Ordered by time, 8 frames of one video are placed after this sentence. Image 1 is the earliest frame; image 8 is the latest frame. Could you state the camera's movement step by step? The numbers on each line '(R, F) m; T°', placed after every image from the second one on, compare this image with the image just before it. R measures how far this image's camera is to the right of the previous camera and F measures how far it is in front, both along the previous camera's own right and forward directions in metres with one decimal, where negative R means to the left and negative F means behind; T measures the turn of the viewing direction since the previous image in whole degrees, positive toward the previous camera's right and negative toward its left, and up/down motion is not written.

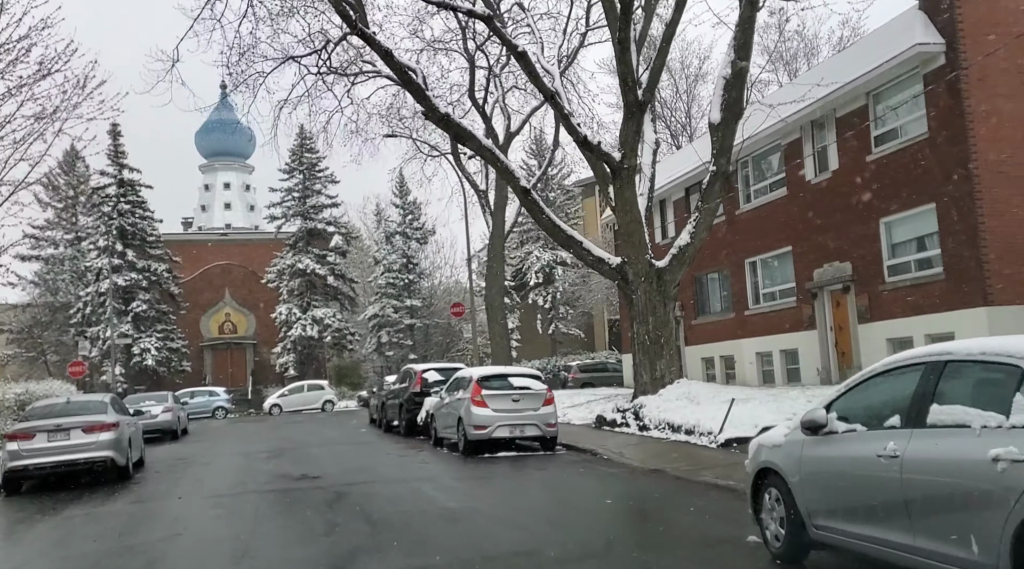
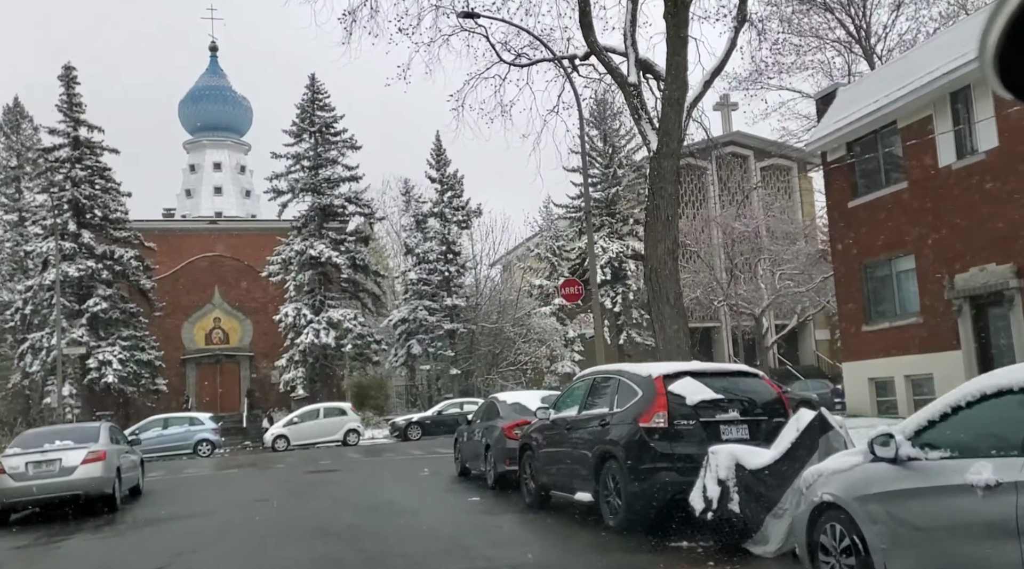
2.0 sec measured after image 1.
(-3.2, +10.4) m; 0°
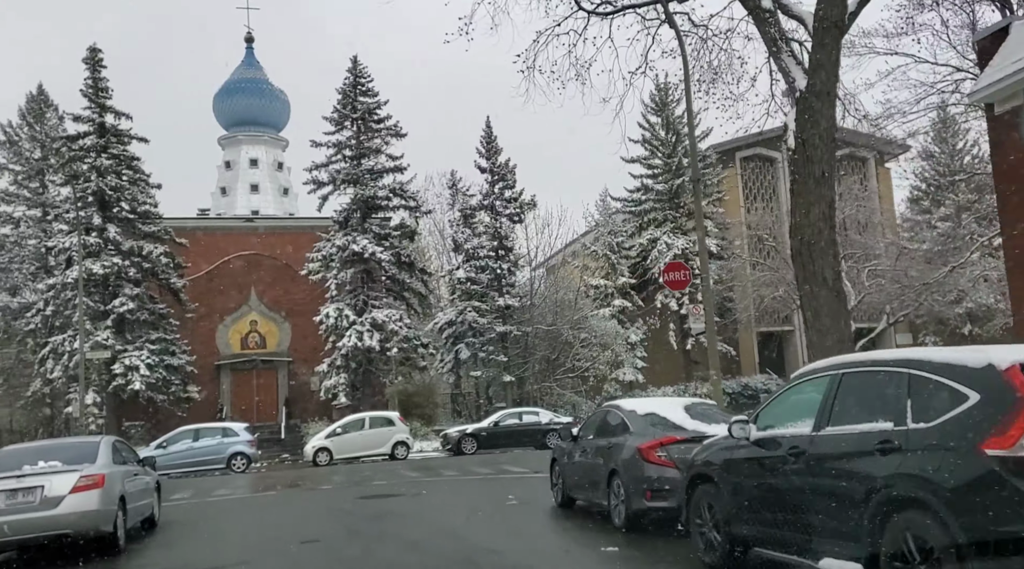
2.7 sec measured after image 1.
(-1.0, +3.1) m; -2°
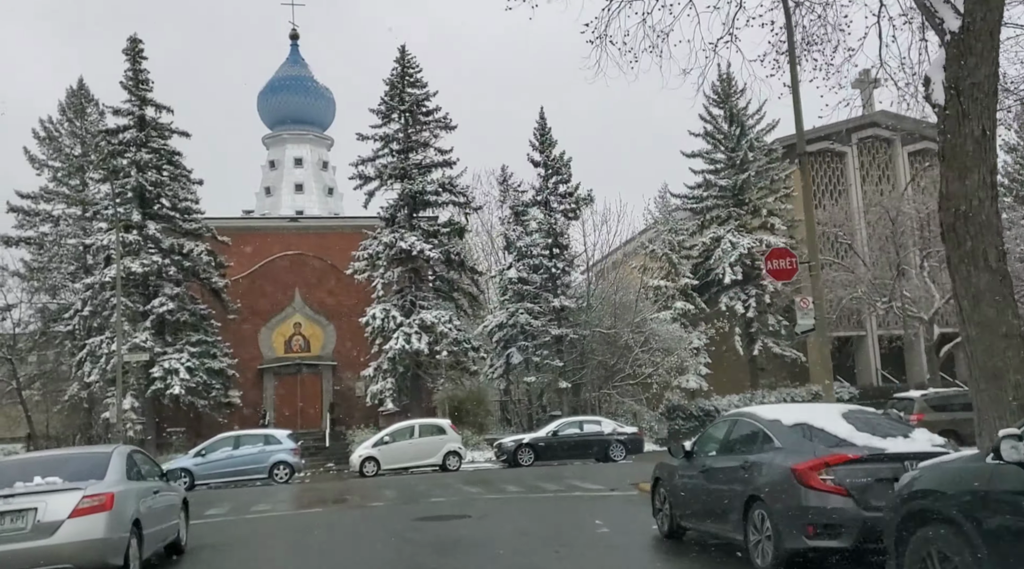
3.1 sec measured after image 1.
(-0.5, +1.9) m; -3°
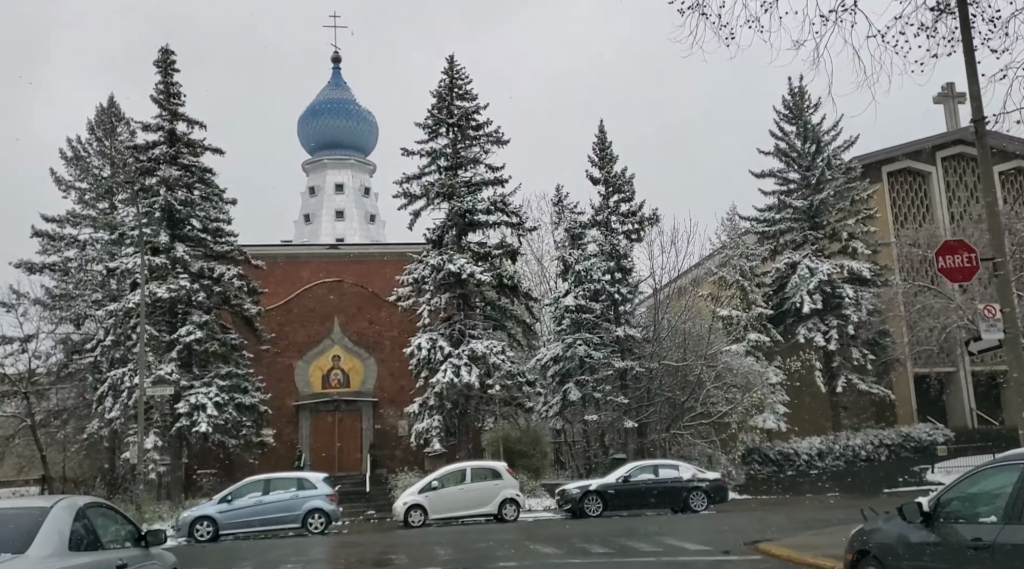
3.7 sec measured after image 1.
(-0.6, +2.9) m; -3°
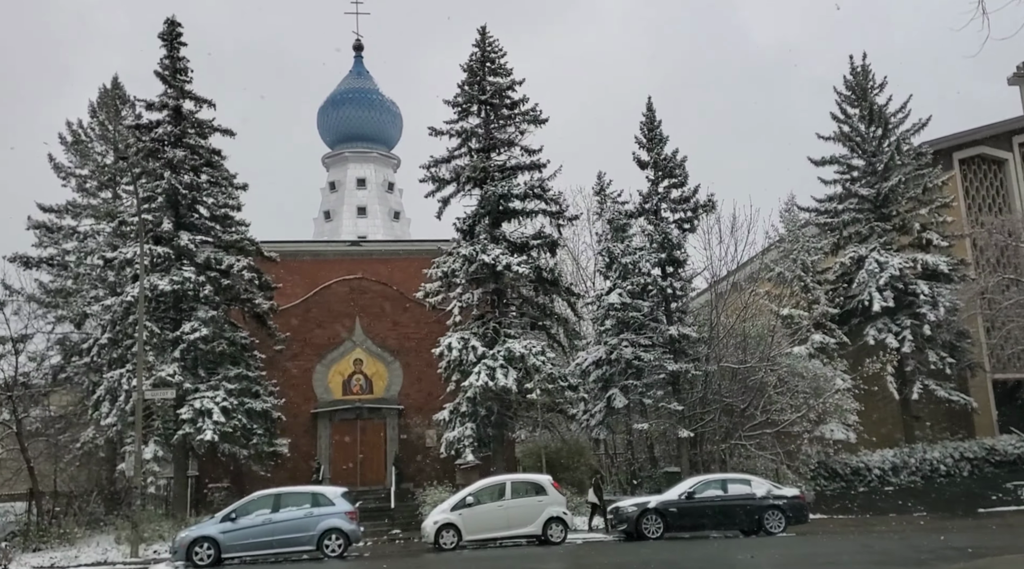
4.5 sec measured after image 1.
(-0.5, +2.9) m; -1°
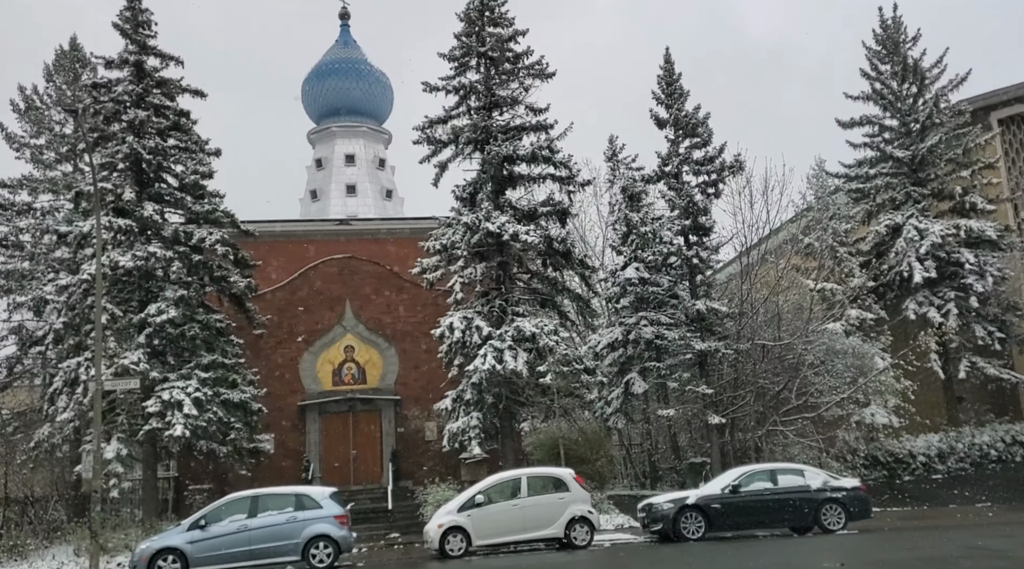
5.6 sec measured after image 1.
(-0.4, +2.7) m; 0°
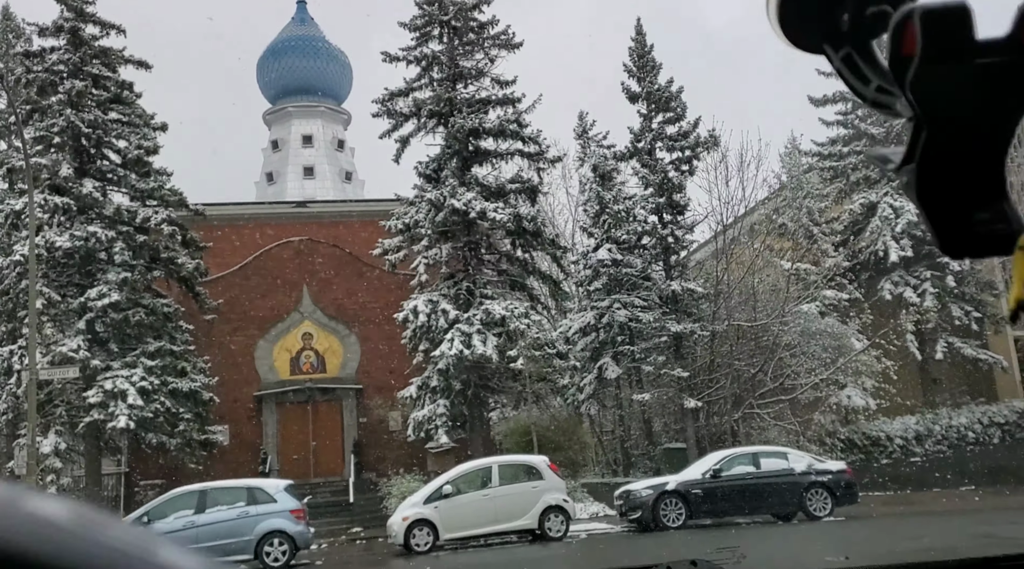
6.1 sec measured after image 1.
(-0.1, +1.1) m; +2°
